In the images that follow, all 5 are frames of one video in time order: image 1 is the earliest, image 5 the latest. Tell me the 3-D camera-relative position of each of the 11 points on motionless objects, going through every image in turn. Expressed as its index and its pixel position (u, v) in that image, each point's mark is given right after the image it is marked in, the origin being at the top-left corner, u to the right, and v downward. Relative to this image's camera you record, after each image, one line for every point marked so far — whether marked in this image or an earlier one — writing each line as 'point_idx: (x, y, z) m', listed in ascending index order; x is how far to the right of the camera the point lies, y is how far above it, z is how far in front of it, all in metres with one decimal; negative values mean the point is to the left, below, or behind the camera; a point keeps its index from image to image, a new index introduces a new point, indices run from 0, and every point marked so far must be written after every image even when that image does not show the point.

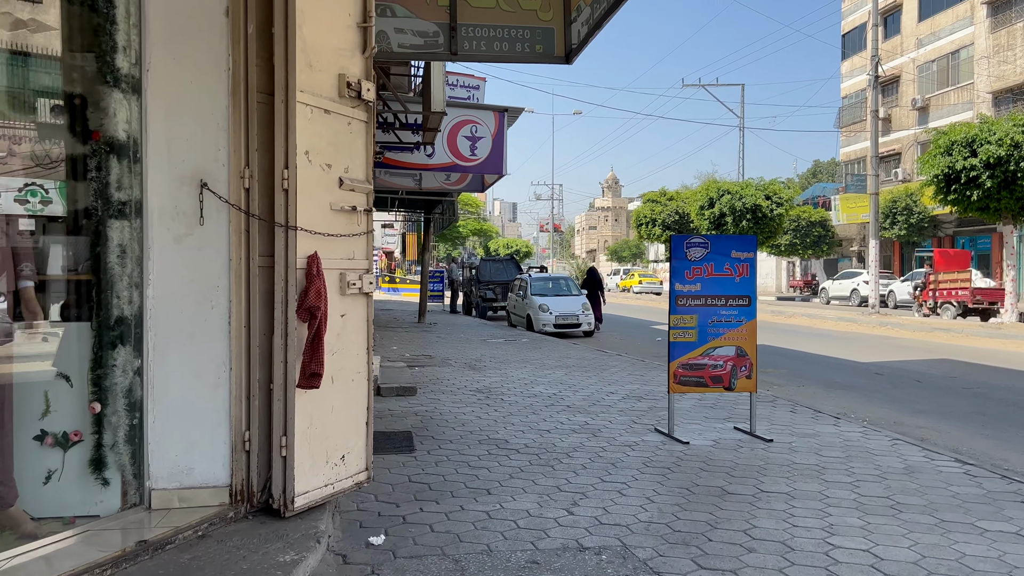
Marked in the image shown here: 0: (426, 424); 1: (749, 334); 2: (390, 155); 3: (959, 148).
0: (-0.6, -1.0, +6.4) m
1: (+1.6, -0.3, +6.2) m
2: (-1.9, +2.1, +13.9) m
3: (+8.4, +2.6, +16.8) m
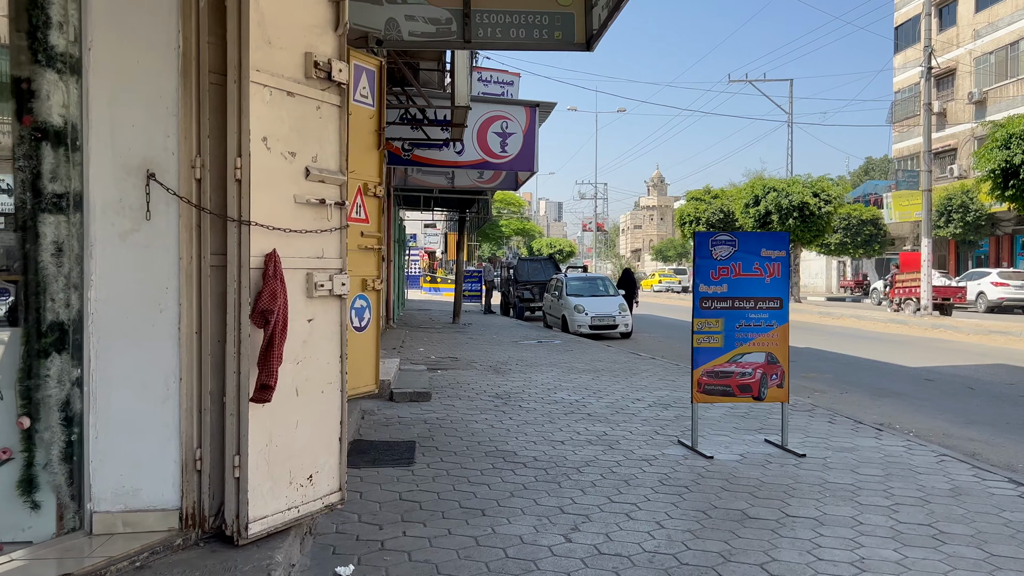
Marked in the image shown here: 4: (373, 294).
0: (-0.5, -1.0, +6.1) m
1: (+1.7, -0.3, +5.7) m
2: (-1.4, +2.1, +13.6) m
3: (+9.0, +2.6, +15.9) m
4: (-1.1, 0.0, +6.8) m
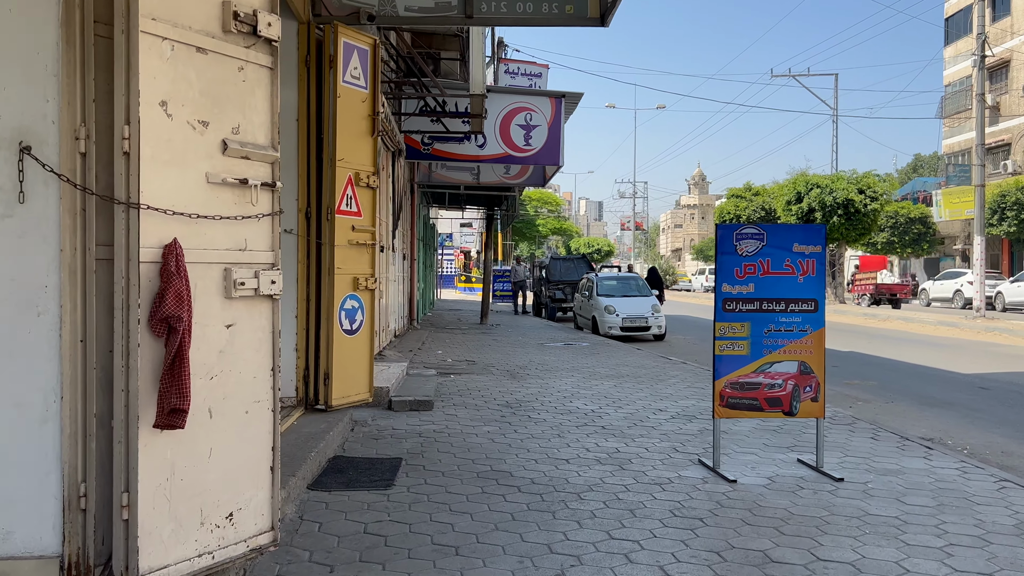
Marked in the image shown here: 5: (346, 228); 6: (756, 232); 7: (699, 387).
0: (-0.5, -1.0, +5.5) m
1: (+1.7, -0.3, +5.0) m
2: (-1.1, +2.1, +13.0) m
3: (+9.4, +2.6, +14.9) m
4: (-1.0, 0.0, +6.3) m
5: (-1.1, +0.4, +6.0) m
6: (+1.4, +0.3, +5.0) m
7: (+1.8, -1.0, +8.6) m
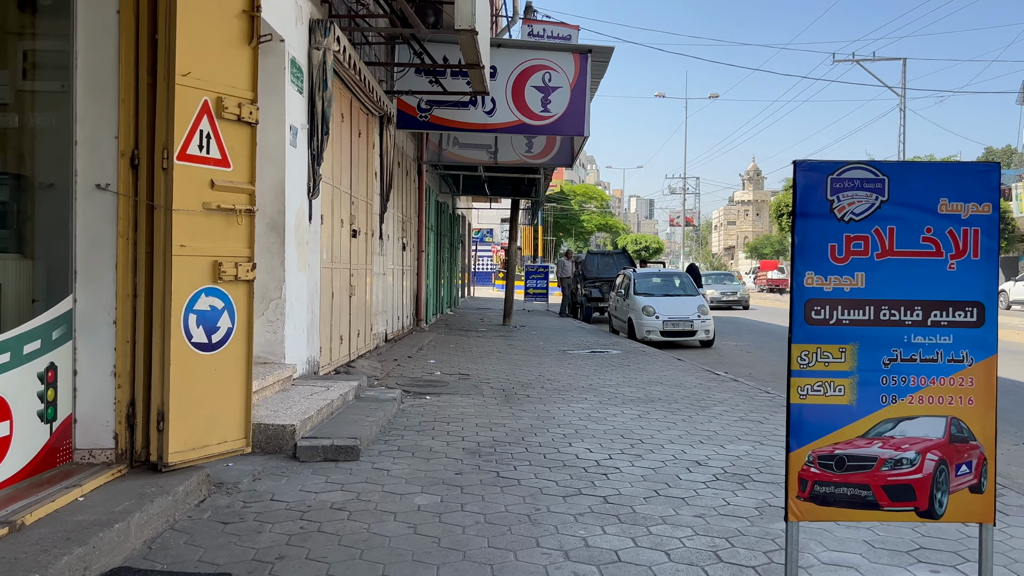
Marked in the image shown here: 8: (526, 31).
0: (-0.8, -0.9, +3.3) m
1: (+1.4, -0.3, +2.7) m
2: (-0.9, +2.1, +10.8) m
3: (+9.7, +2.6, +12.1) m
4: (-1.2, 0.0, +4.1) m
5: (-1.3, +0.5, +3.8) m
6: (+1.1, +0.3, +2.7) m
7: (+1.7, -0.9, +6.2) m
8: (+0.2, +4.1, +14.3) m
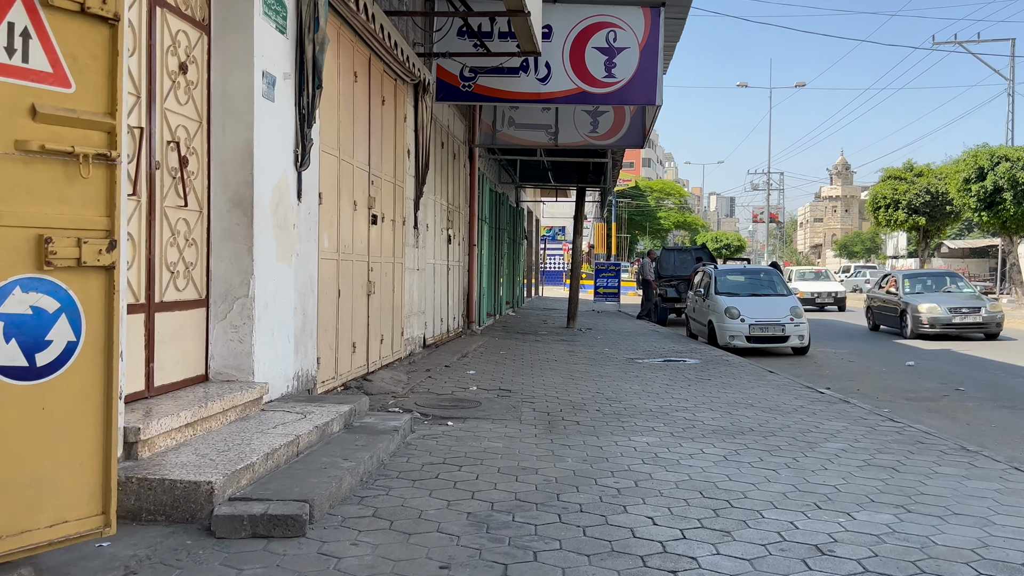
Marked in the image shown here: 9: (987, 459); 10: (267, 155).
0: (-0.8, -0.9, +1.8) m
1: (+1.3, -0.3, +1.0) m
2: (-0.3, +2.1, +9.3) m
3: (+10.4, +2.6, +9.7) m
4: (-1.2, 0.0, +2.6) m
5: (-1.3, +0.5, +2.4) m
6: (+1.0, +0.4, +1.0) m
7: (+1.9, -0.9, +4.5) m
8: (+1.1, +4.1, +12.7) m
9: (+2.6, -0.9, +4.8) m
10: (-1.3, +0.7, +4.9) m
